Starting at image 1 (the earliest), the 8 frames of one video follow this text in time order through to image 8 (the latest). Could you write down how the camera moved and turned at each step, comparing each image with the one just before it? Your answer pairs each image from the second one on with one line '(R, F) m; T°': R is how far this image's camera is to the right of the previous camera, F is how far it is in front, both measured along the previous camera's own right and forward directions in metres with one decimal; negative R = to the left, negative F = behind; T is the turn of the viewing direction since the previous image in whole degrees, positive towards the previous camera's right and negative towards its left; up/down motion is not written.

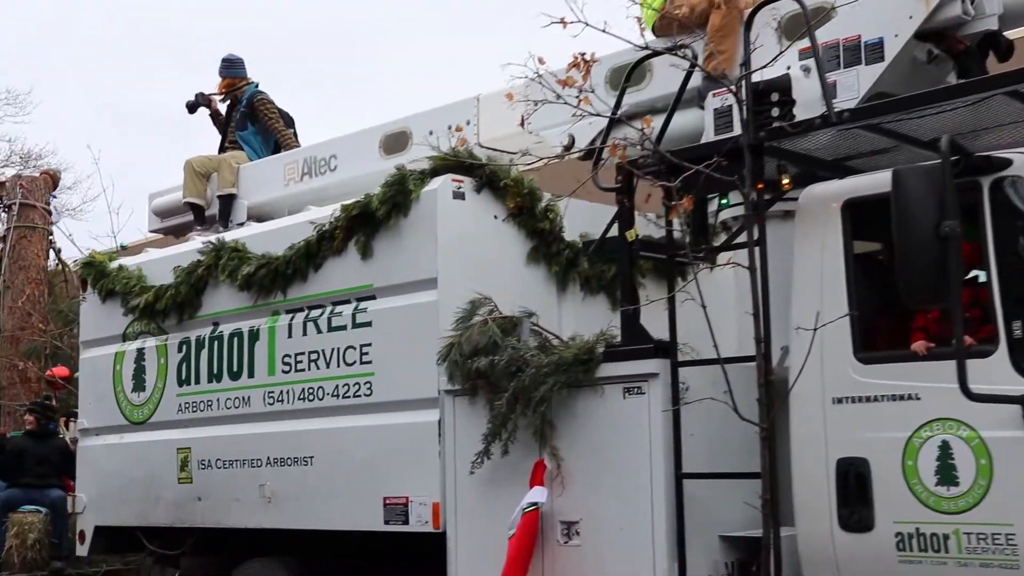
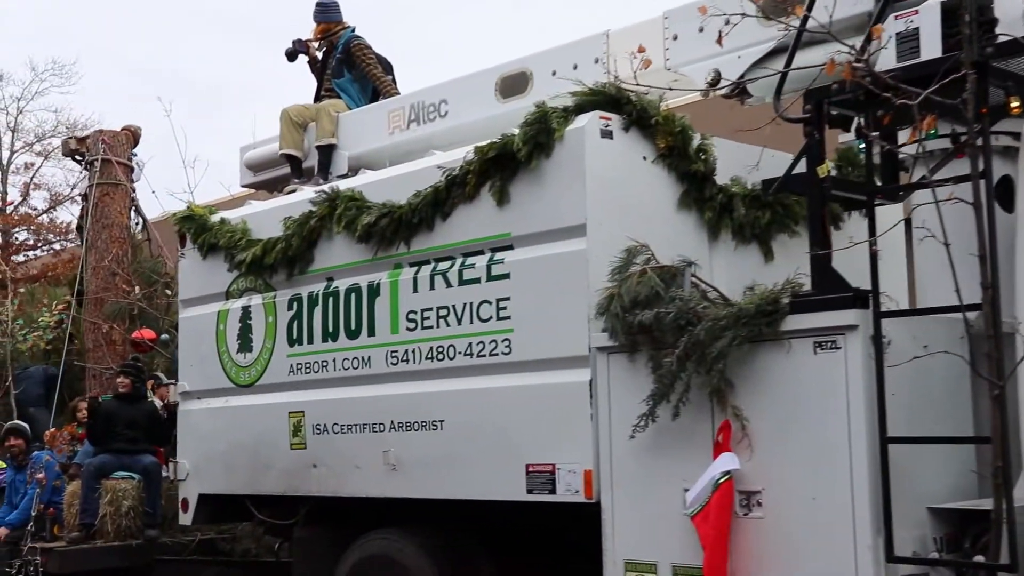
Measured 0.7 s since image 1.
(-0.4, +0.5) m; -2°
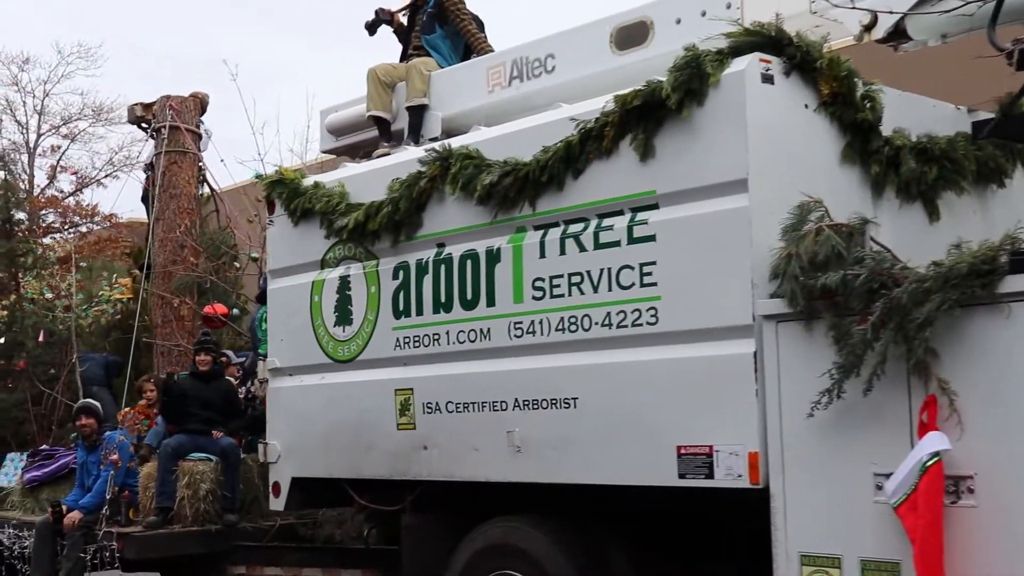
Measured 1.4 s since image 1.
(-0.4, +0.5) m; -1°
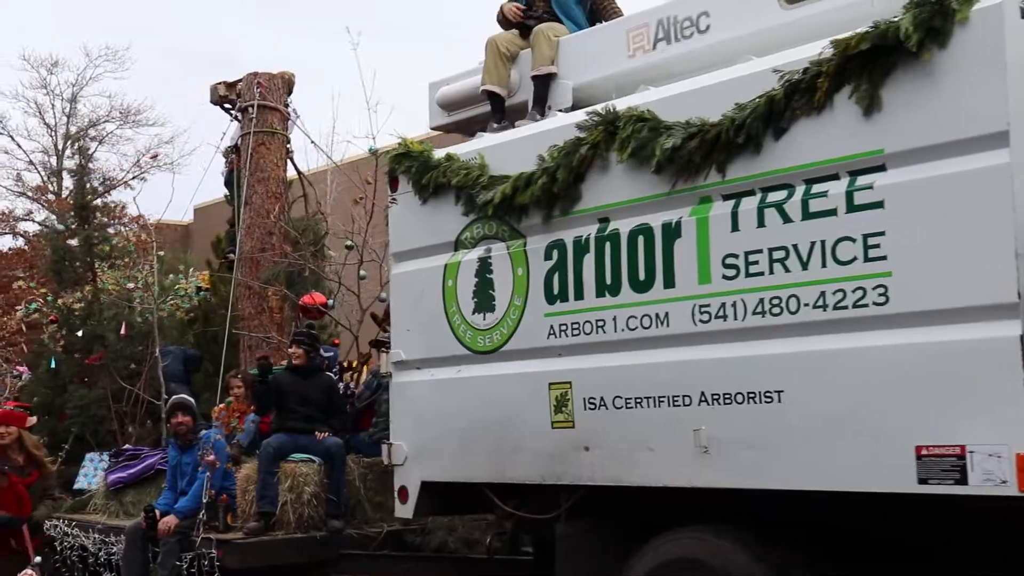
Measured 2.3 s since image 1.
(-0.6, +0.6) m; -2°
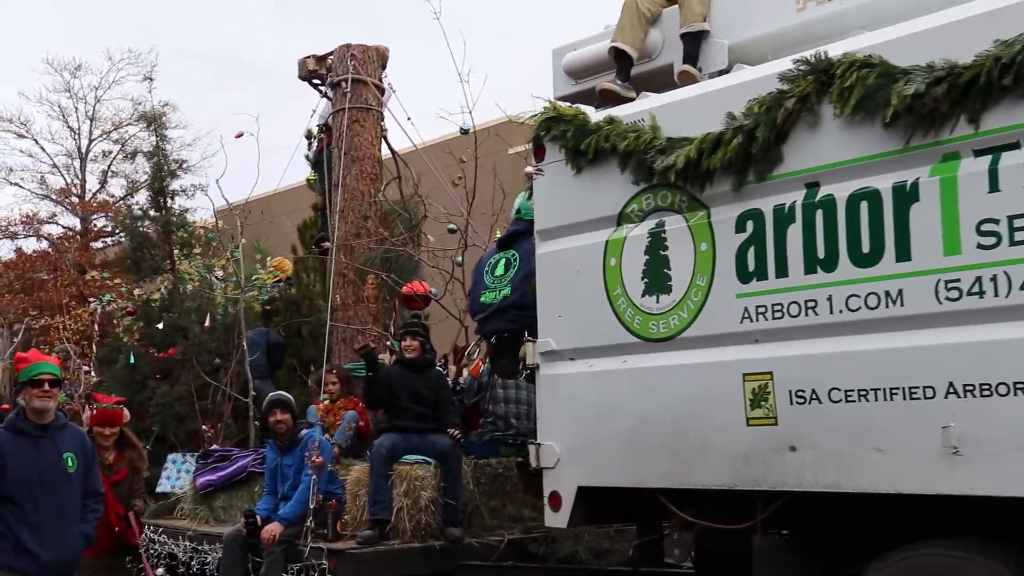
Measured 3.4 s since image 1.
(-0.6, +0.7) m; -1°
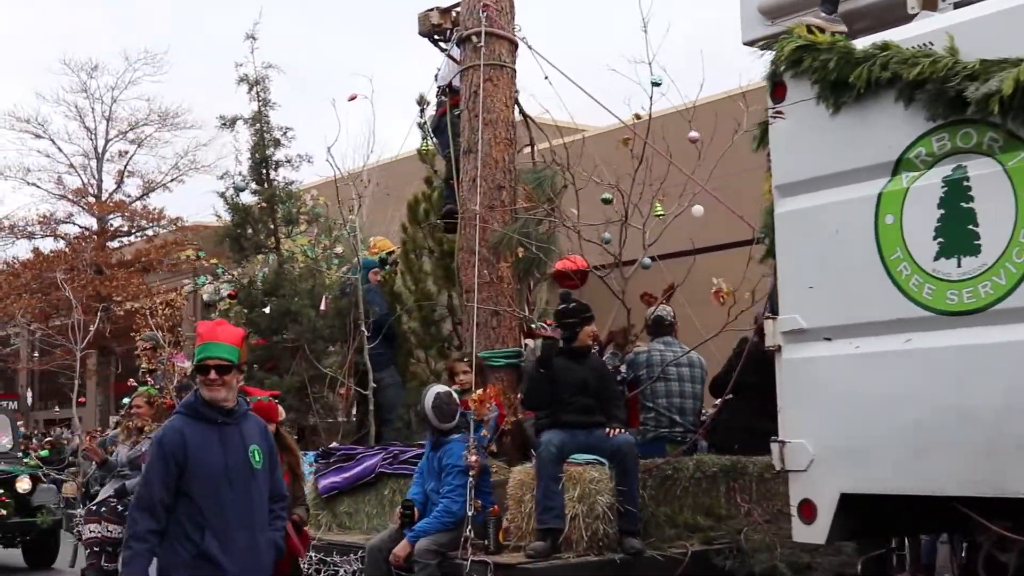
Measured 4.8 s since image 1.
(-0.8, +0.9) m; -1°
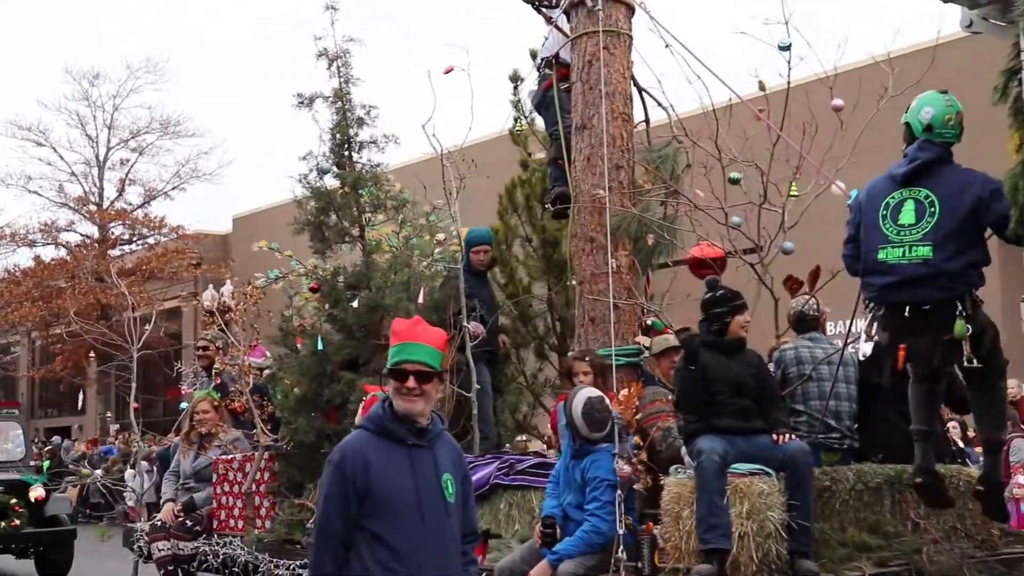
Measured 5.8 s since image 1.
(-0.6, +0.7) m; 0°
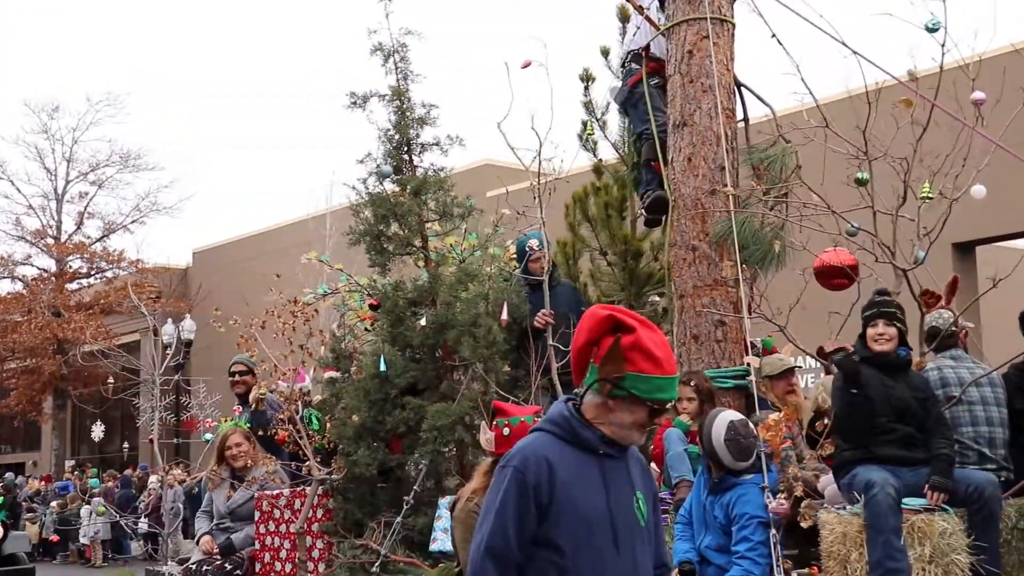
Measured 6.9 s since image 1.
(-0.6, +0.7) m; +2°
